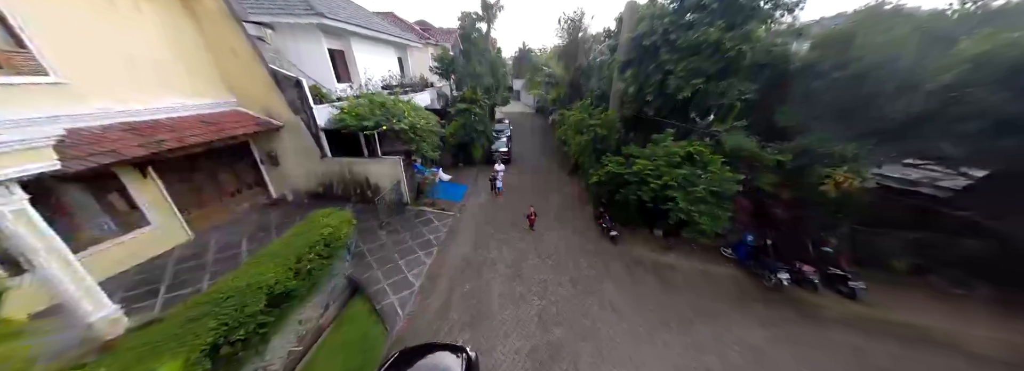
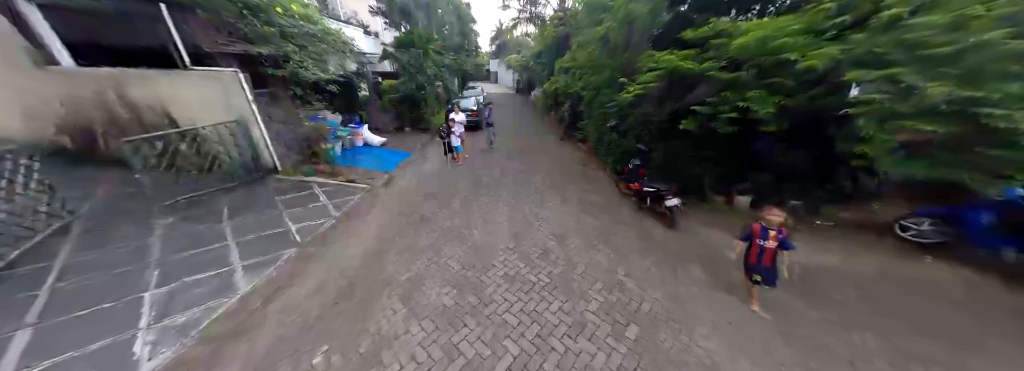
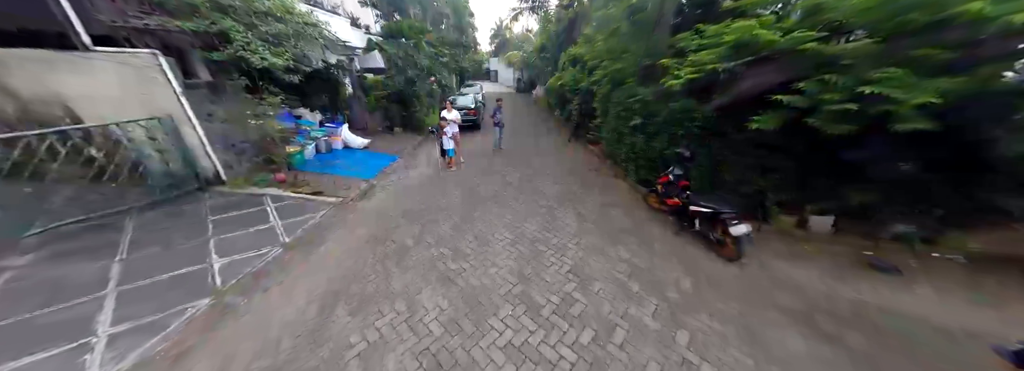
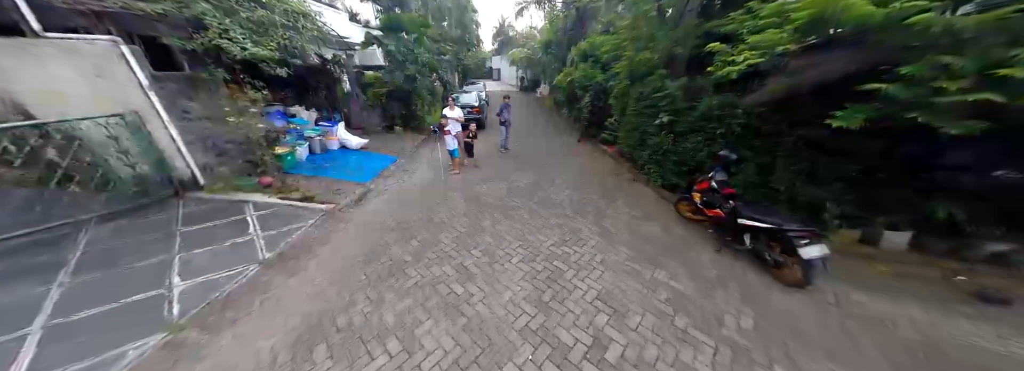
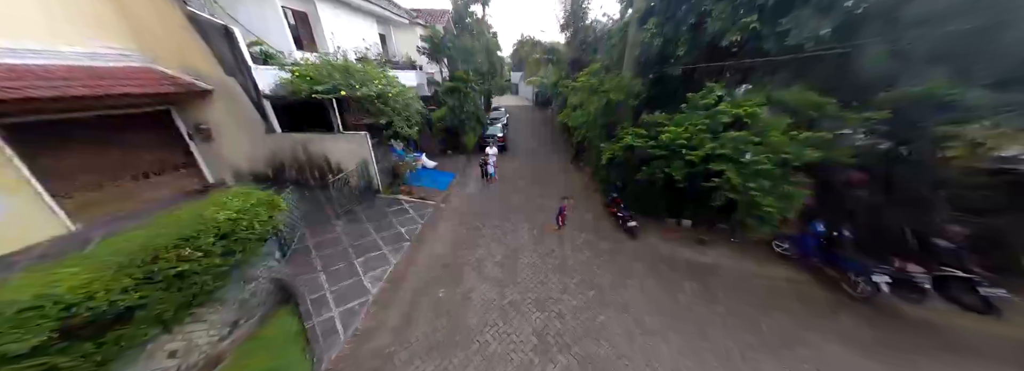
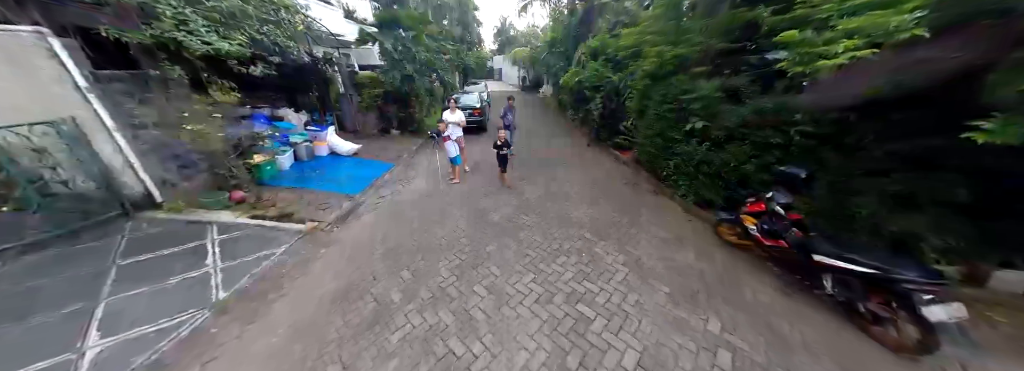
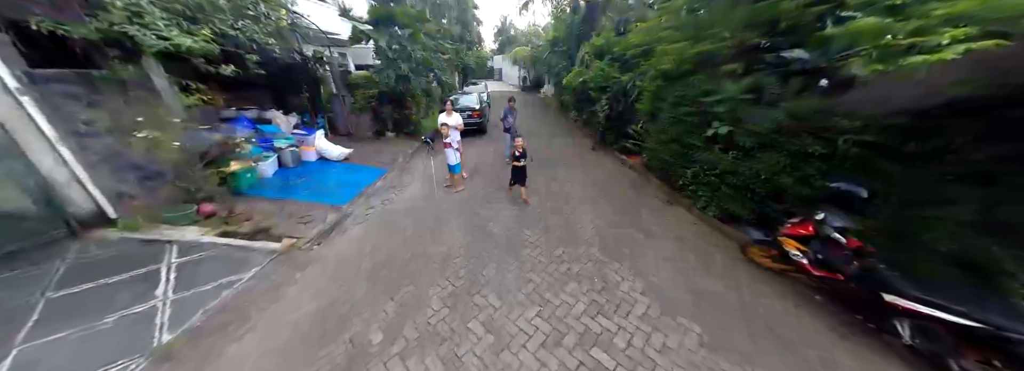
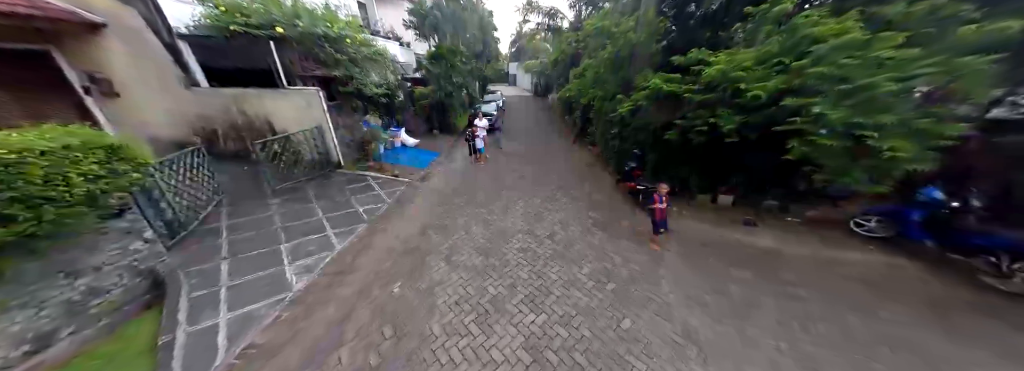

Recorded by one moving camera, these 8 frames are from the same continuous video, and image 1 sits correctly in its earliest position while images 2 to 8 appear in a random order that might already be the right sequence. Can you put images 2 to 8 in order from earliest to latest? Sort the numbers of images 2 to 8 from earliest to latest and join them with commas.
5, 8, 2, 3, 4, 6, 7
